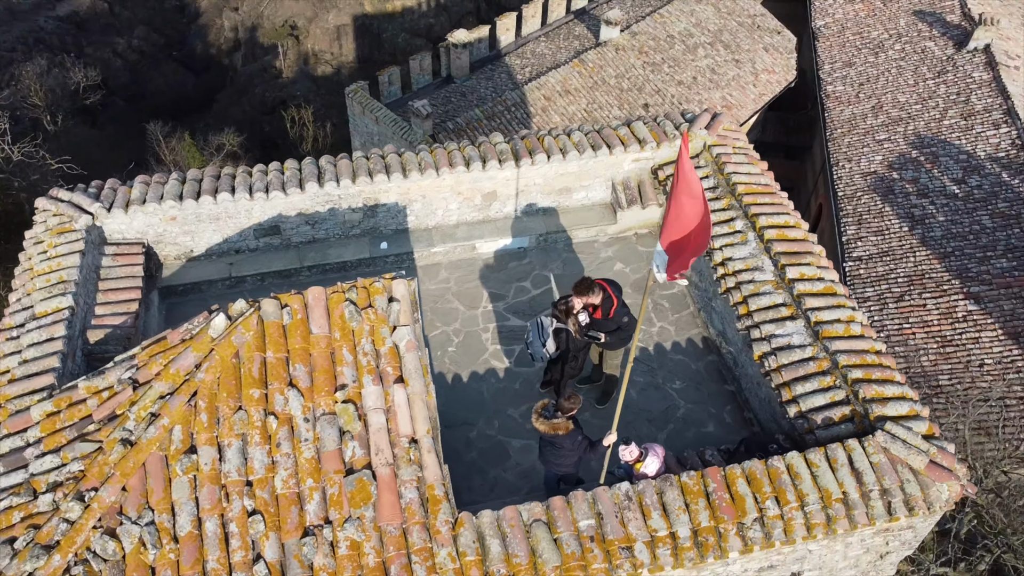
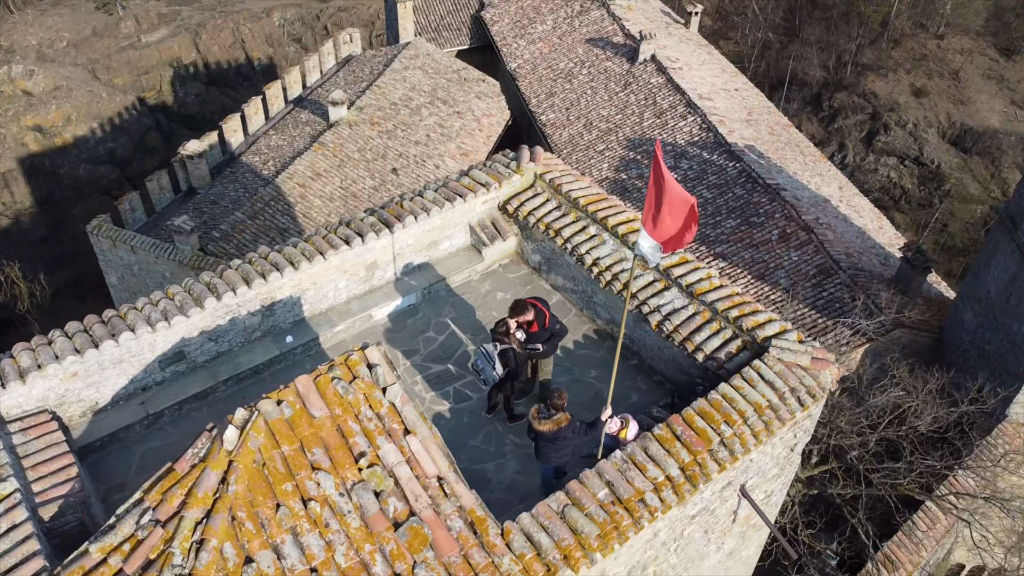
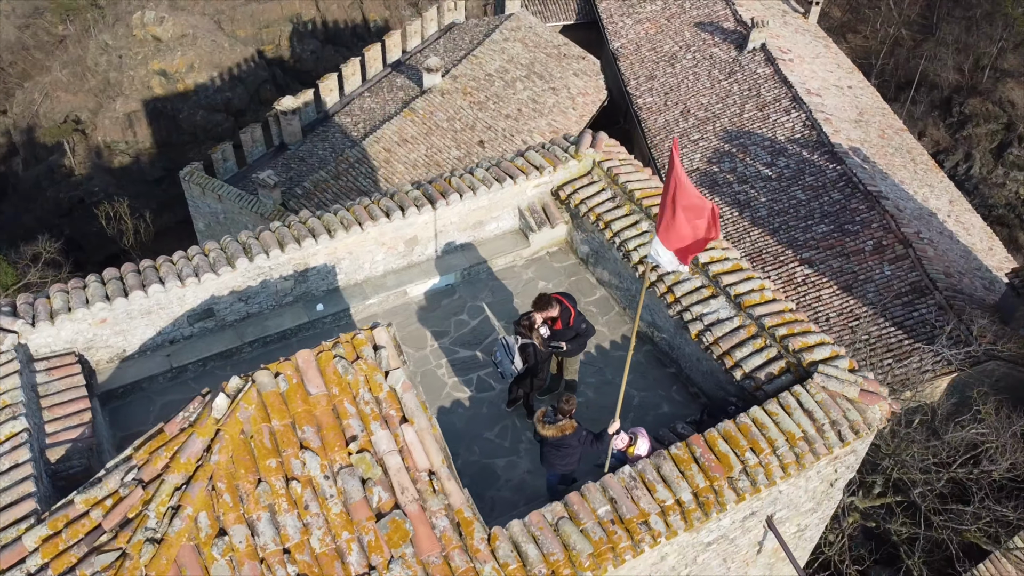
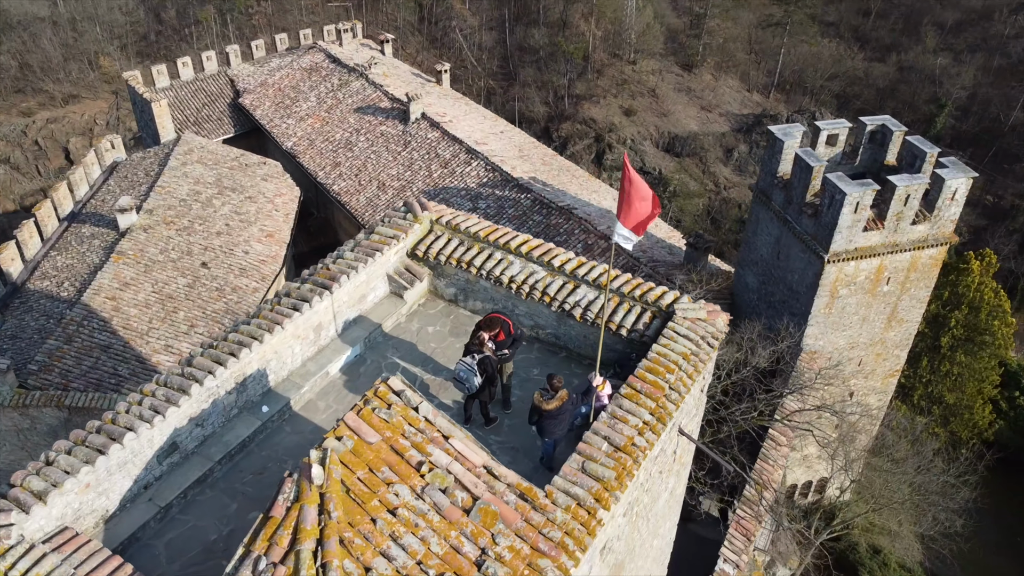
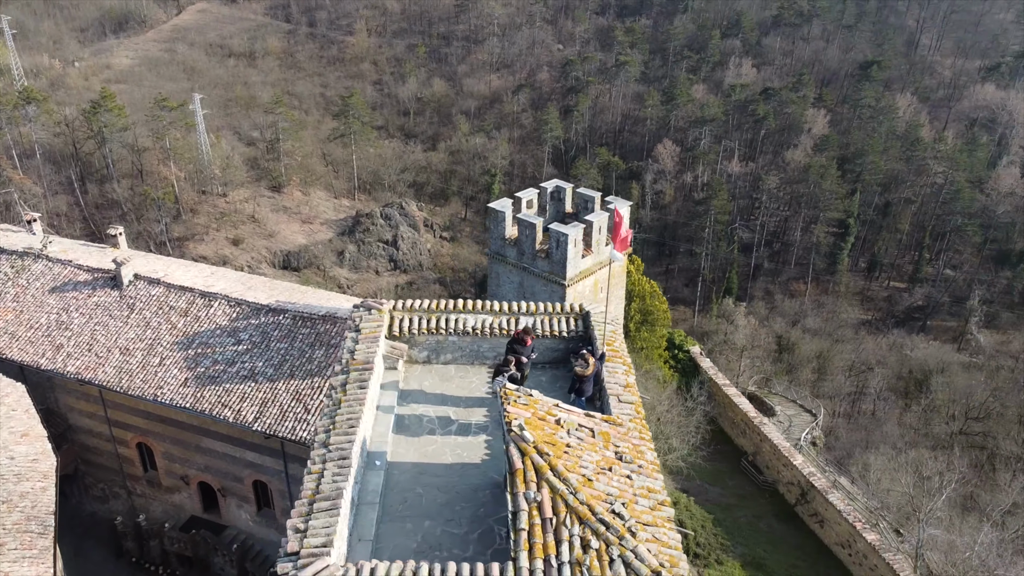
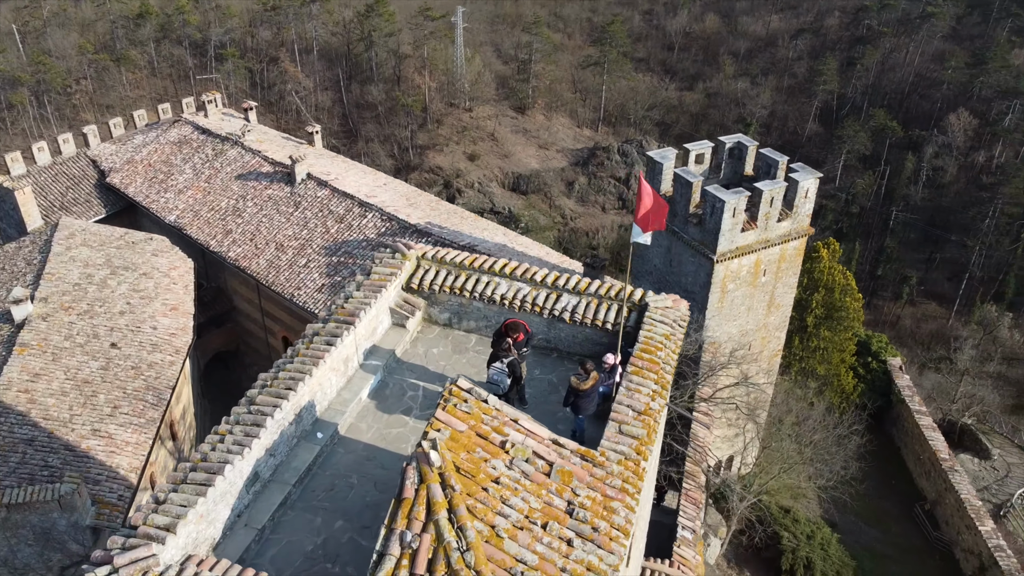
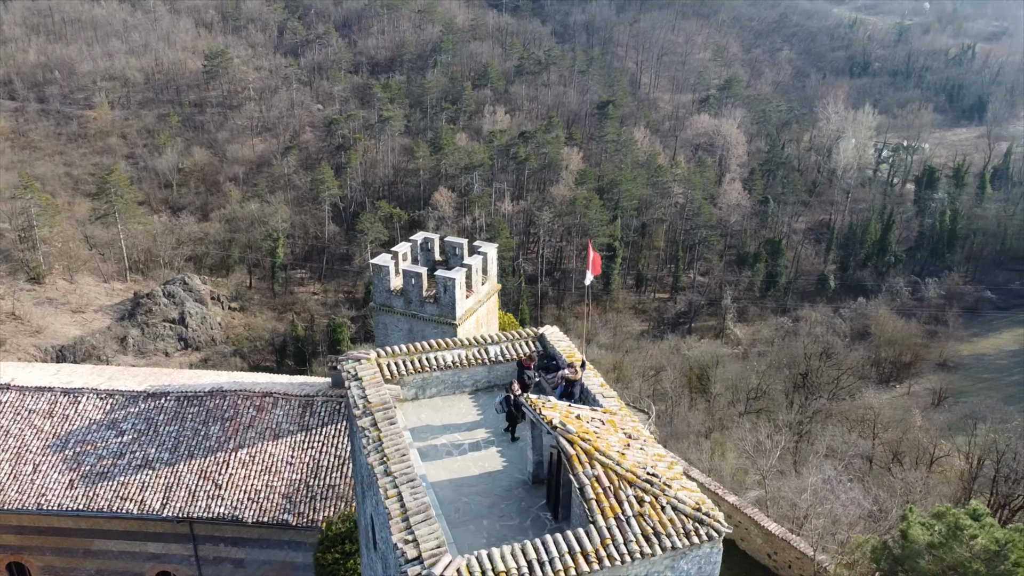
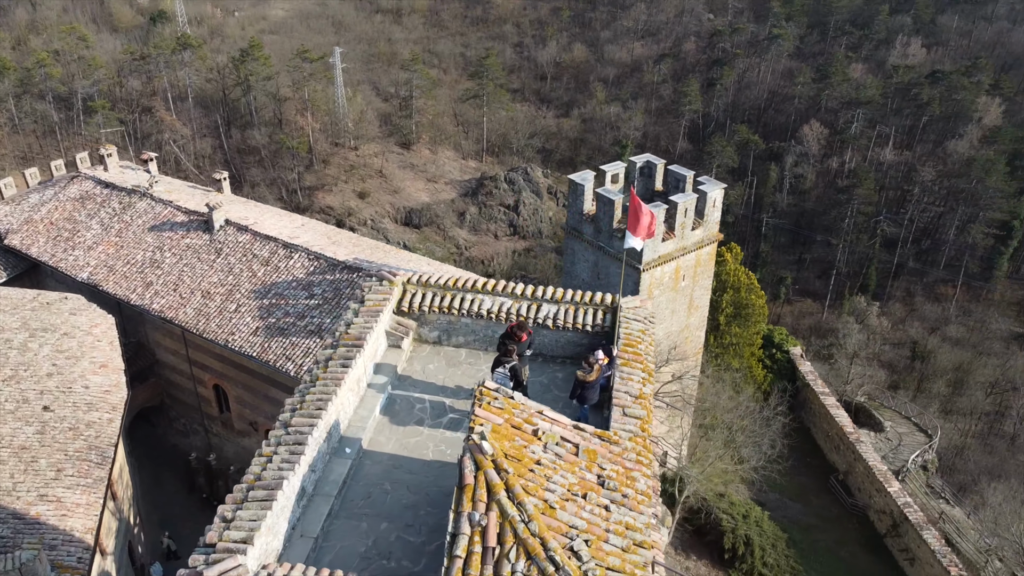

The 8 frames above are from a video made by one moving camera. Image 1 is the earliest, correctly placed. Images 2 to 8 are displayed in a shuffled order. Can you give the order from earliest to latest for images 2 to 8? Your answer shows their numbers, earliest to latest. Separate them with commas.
3, 2, 4, 6, 8, 5, 7
